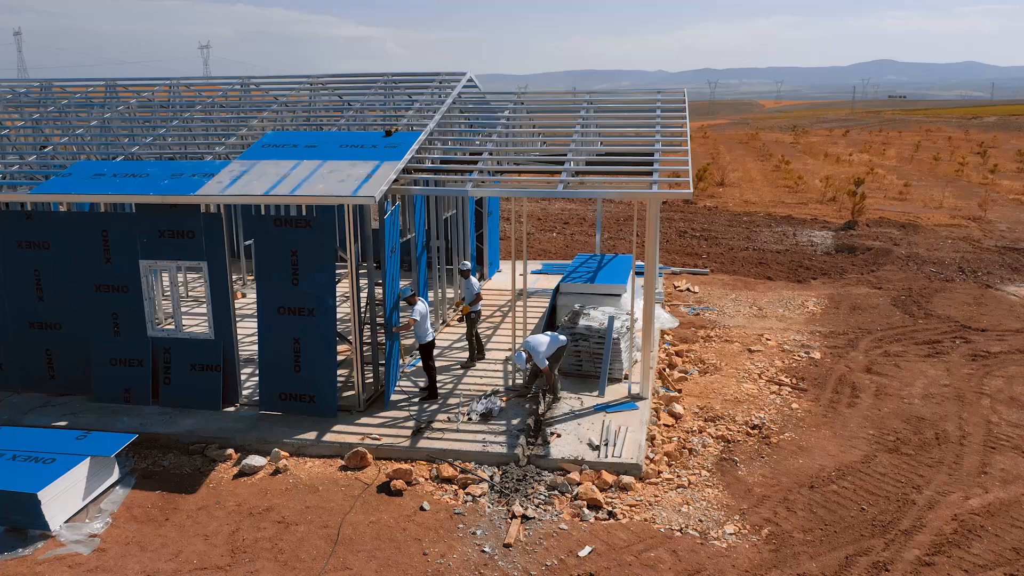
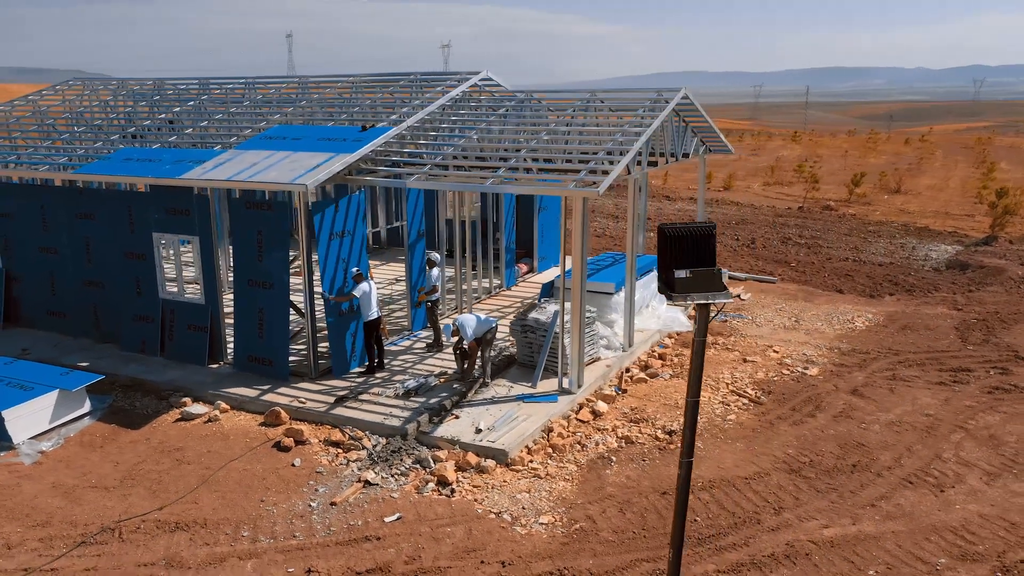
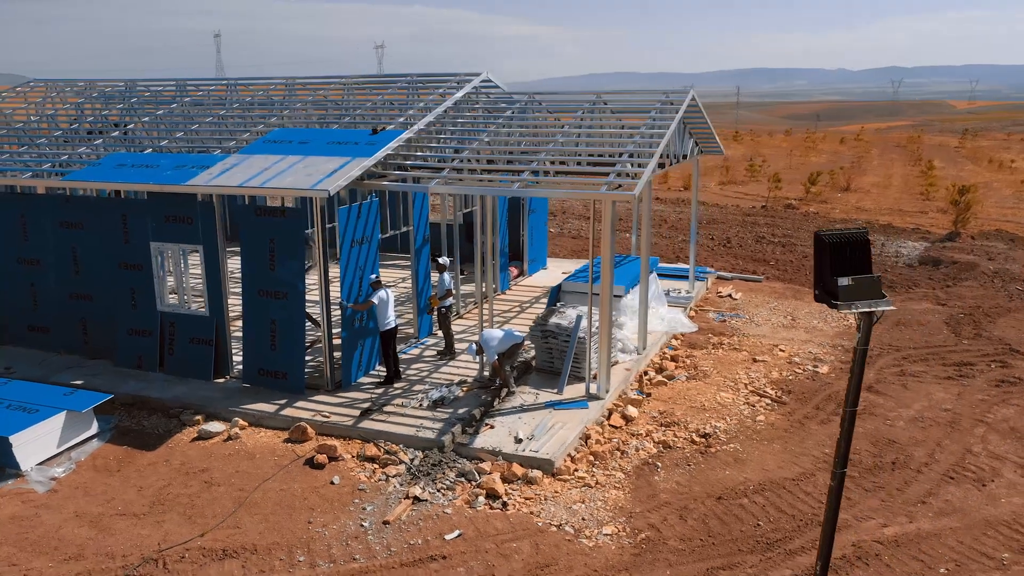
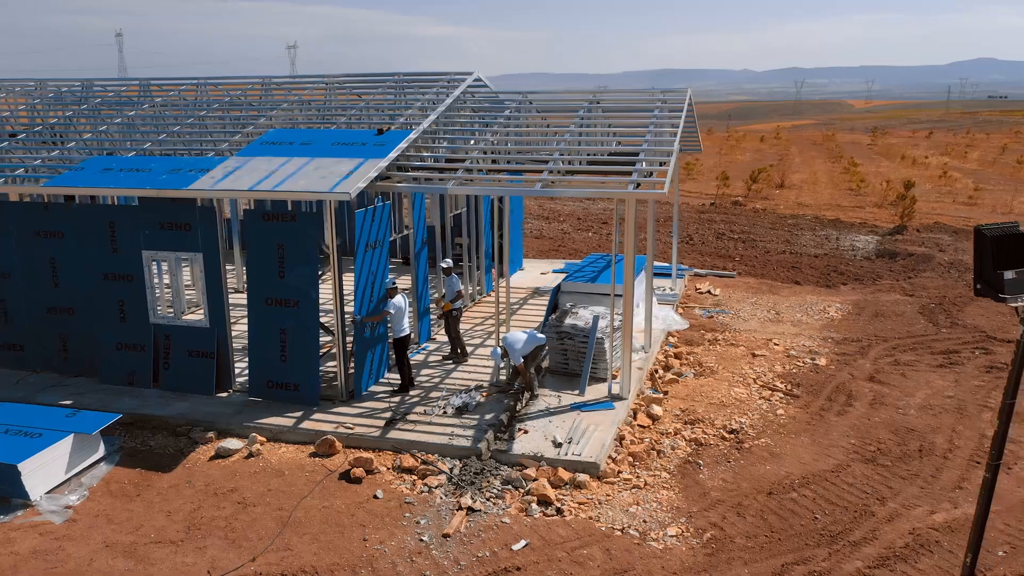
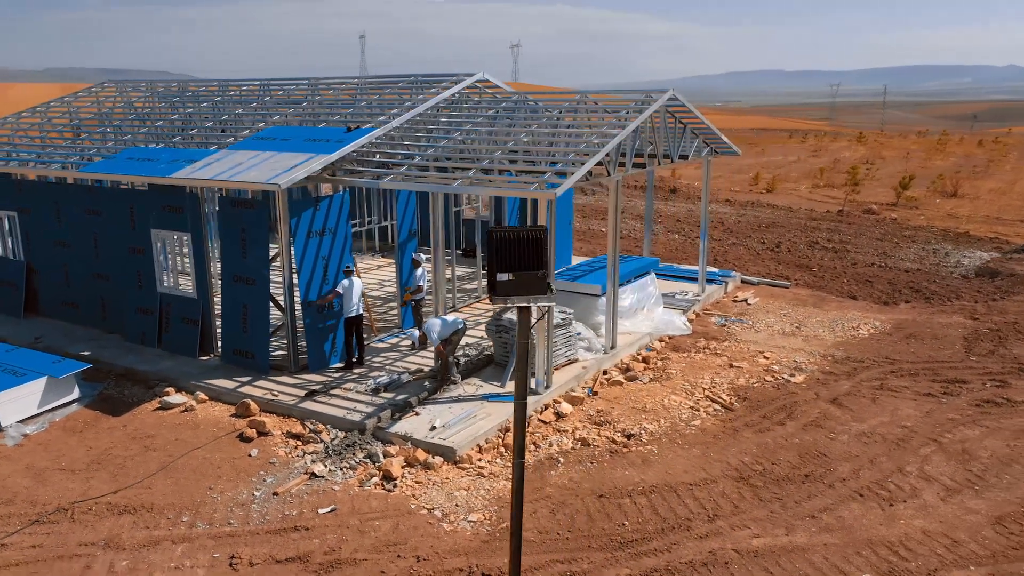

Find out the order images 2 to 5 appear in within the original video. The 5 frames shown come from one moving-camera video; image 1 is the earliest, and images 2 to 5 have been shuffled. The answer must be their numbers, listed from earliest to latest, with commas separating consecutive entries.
4, 3, 2, 5
